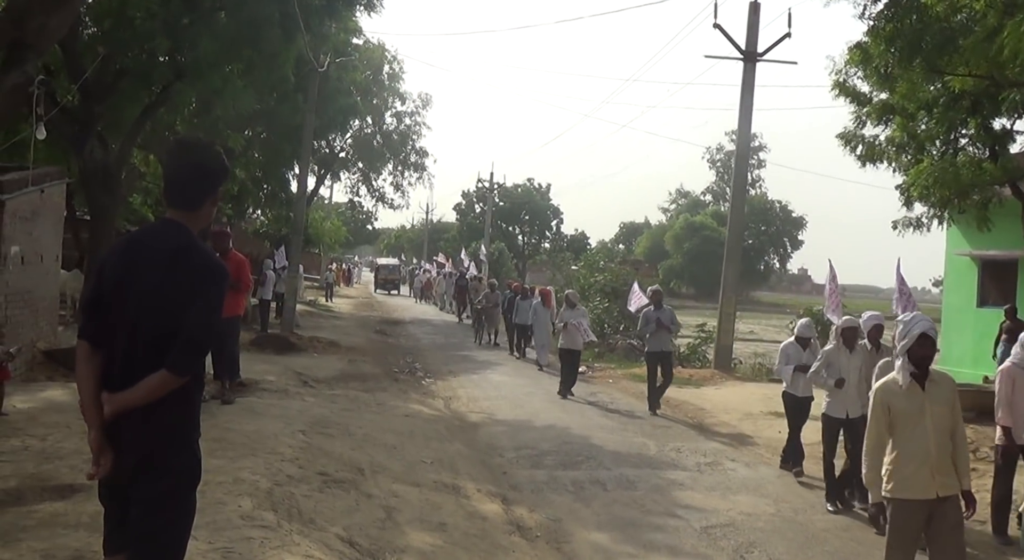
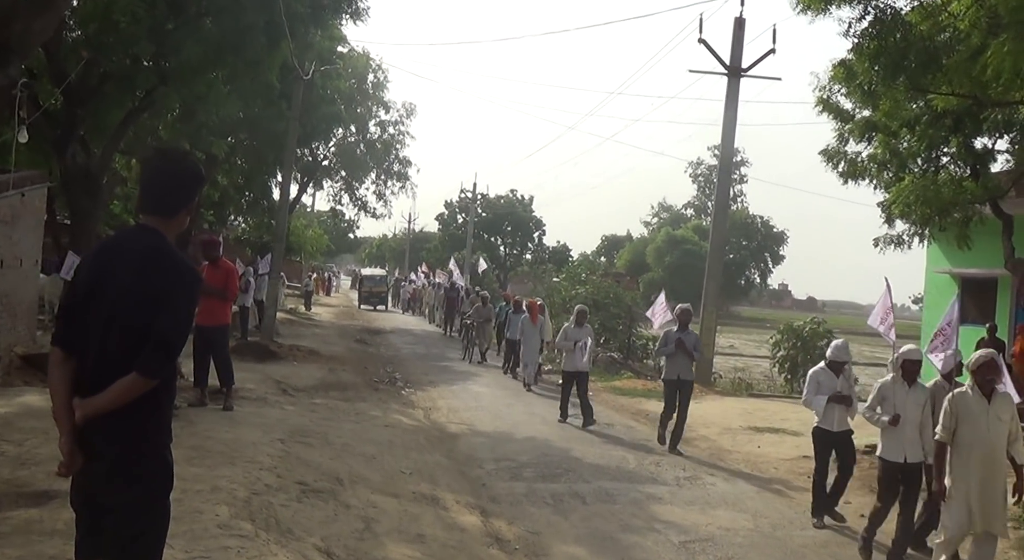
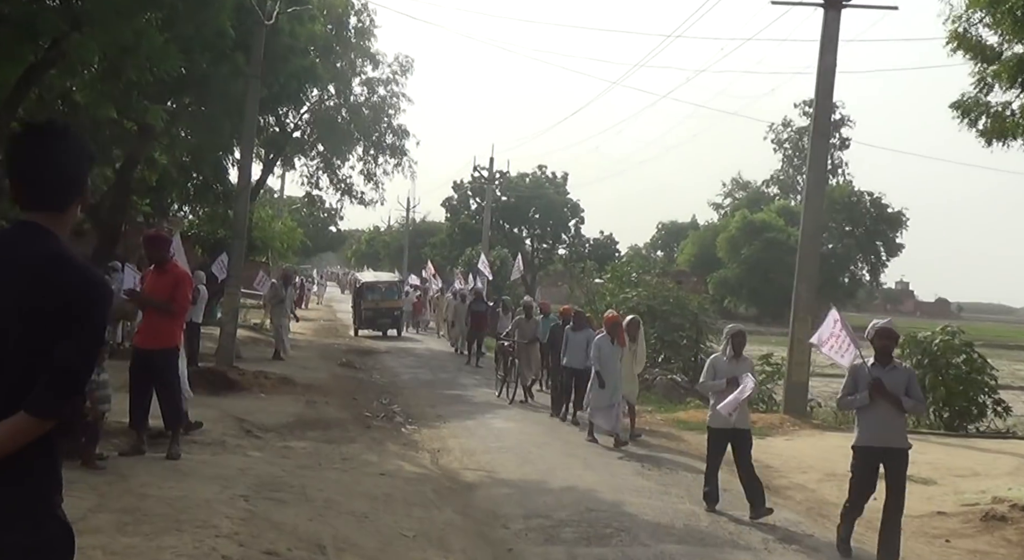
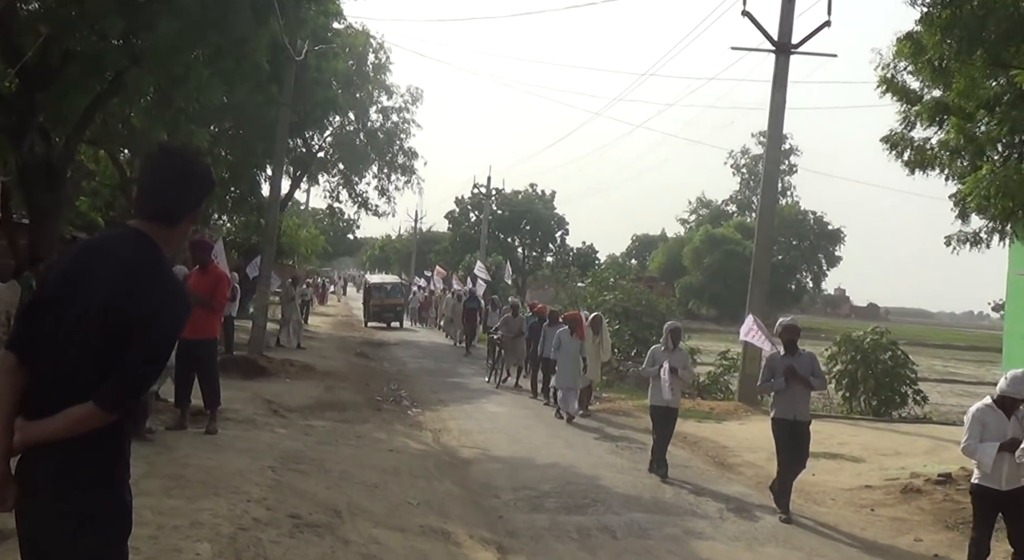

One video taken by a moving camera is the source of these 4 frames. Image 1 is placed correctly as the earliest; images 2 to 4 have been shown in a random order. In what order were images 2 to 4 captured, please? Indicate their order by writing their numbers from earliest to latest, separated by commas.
2, 4, 3
